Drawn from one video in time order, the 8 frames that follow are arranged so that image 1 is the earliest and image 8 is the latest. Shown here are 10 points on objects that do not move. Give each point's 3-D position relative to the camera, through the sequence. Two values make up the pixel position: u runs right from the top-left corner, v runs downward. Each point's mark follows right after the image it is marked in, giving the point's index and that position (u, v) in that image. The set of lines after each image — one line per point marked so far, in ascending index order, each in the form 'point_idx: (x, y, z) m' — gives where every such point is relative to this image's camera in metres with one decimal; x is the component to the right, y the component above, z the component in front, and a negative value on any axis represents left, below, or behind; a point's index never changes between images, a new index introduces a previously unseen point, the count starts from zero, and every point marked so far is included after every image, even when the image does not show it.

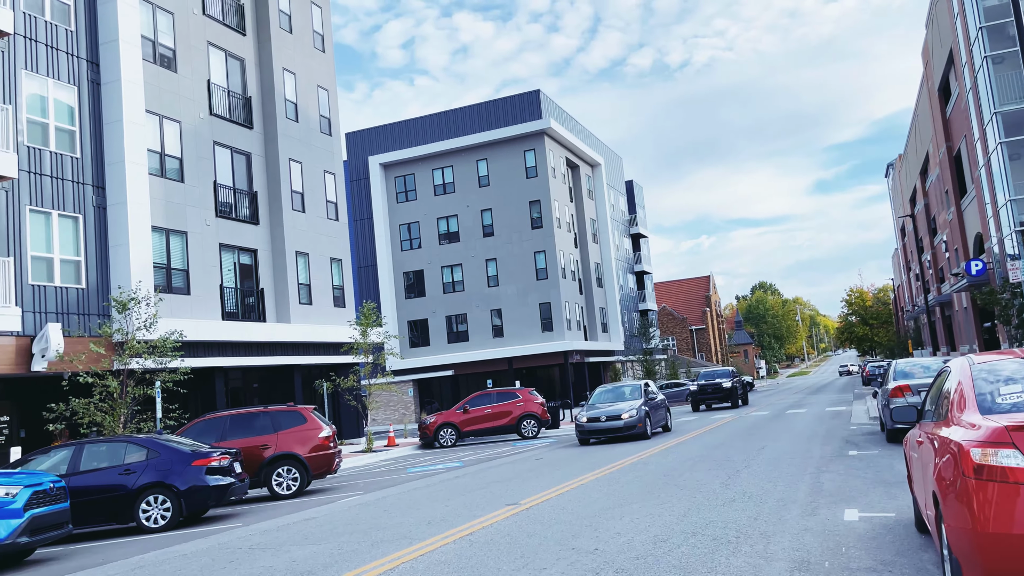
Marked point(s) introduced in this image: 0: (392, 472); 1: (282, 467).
0: (-2.9, -4.4, +19.3) m
1: (-4.3, -3.3, +15.1) m
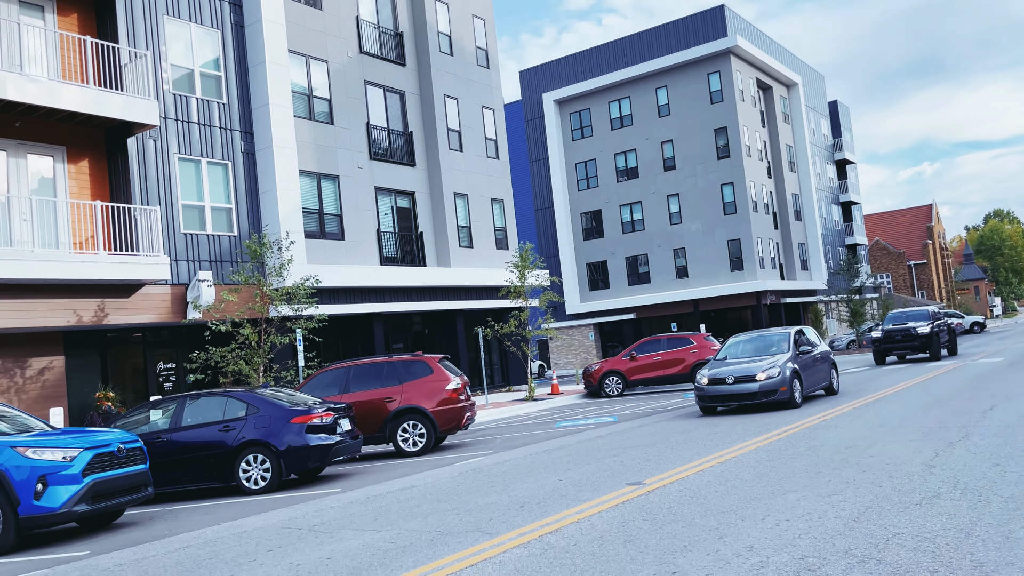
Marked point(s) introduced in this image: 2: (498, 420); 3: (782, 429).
0: (+0.6, -3.0, +17.7) m
1: (-1.8, -2.3, +13.9) m
2: (-0.3, -3.2, +19.7) m
3: (+3.7, -2.0, +11.4) m
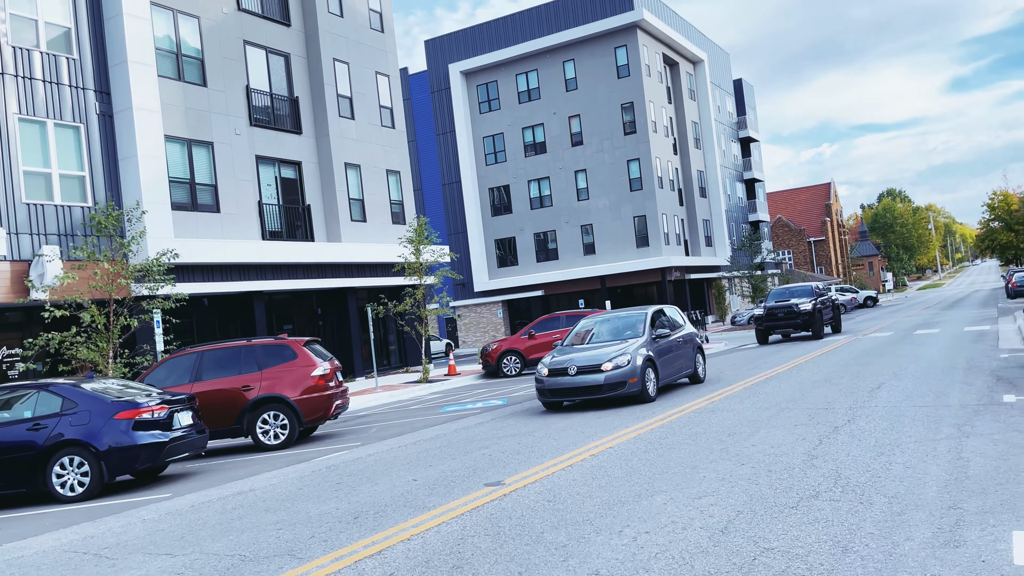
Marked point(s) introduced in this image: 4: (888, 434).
0: (-1.8, -2.5, +16.6) m
1: (-3.8, -1.9, +12.6) m
2: (-2.9, -2.7, +18.6) m
3: (+2.0, -1.7, +10.6) m
4: (+3.7, -1.4, +8.0) m
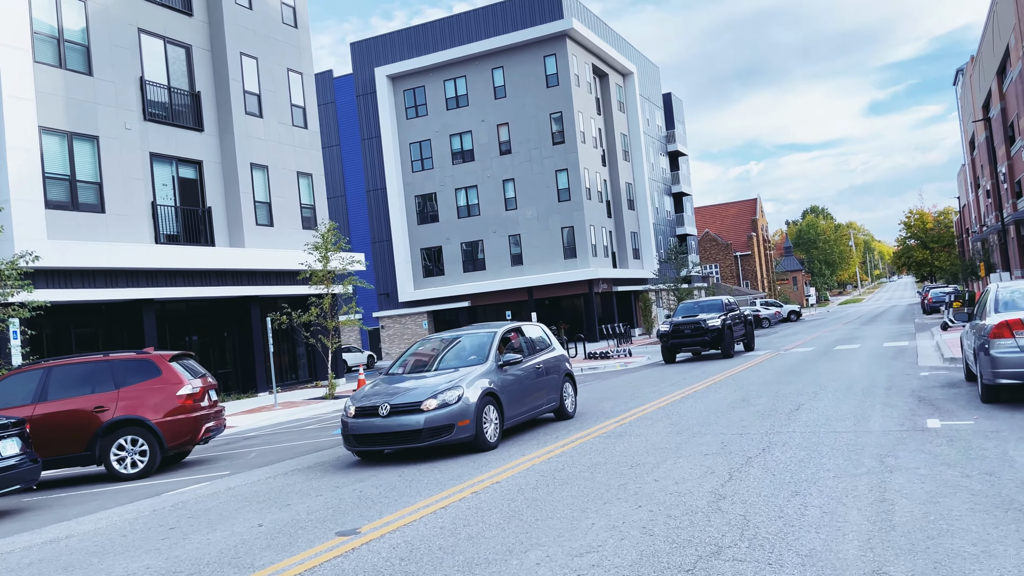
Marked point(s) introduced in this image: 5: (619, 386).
0: (-3.6, -2.7, +15.2) m
1: (-5.3, -2.0, +11.0) m
2: (-4.9, -2.9, +17.1) m
3: (+0.6, -1.8, +9.6) m
4: (+2.5, -1.6, +7.1) m
5: (+2.2, -2.1, +17.3) m
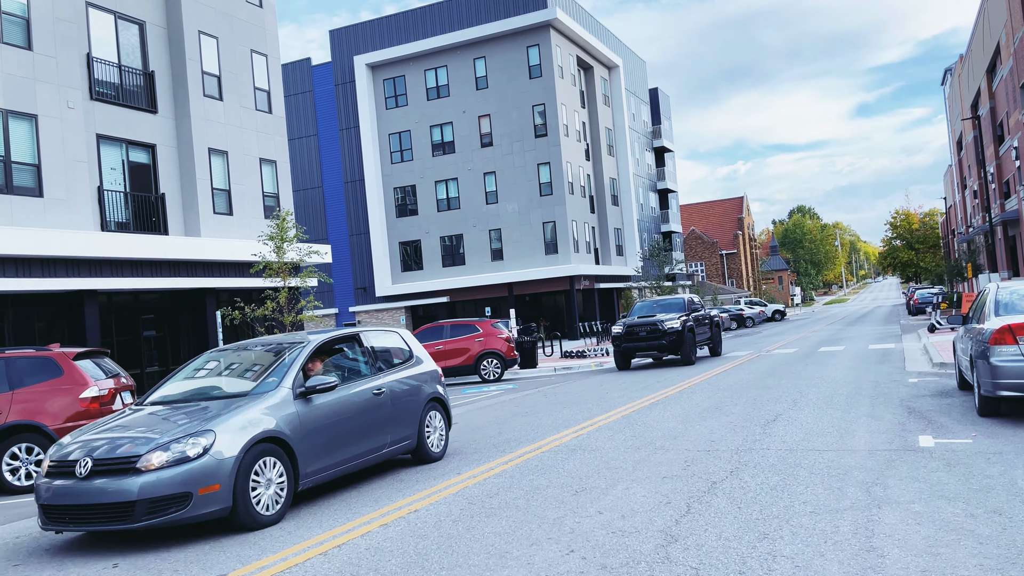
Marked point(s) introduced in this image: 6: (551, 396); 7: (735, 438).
0: (-4.4, -2.6, +14.0) m
1: (-5.9, -1.9, +9.8) m
2: (-5.7, -2.7, +15.9) m
3: (0.0, -1.7, +8.4) m
4: (+1.9, -1.5, +5.9) m
5: (+1.4, -2.0, +16.2) m
6: (+0.8, -2.1, +15.9) m
7: (+2.4, -1.6, +8.9) m
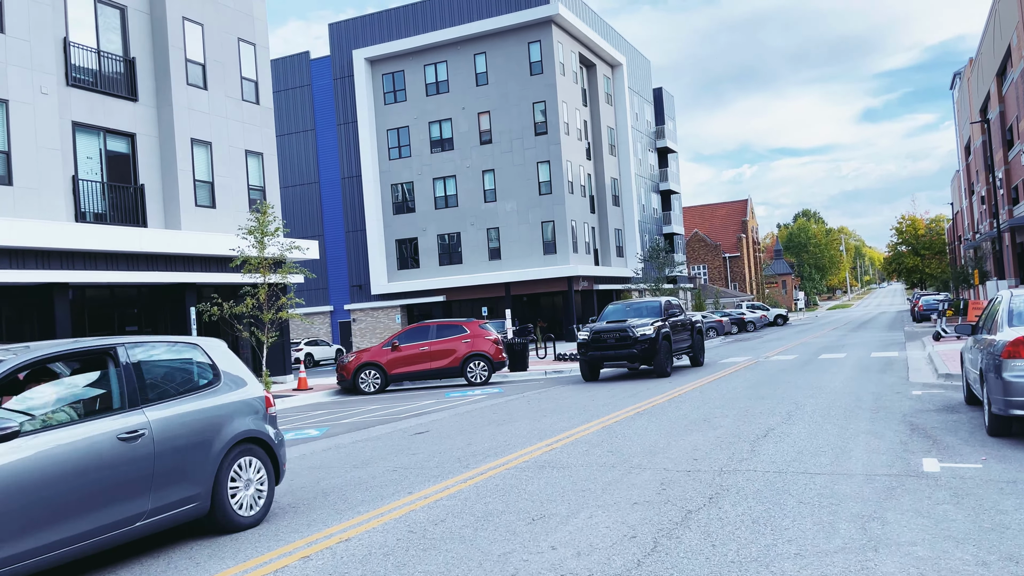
0: (-4.7, -2.5, +13.3) m
1: (-6.3, -1.8, +9.0) m
2: (-6.0, -2.6, +15.1) m
3: (-0.4, -1.7, +7.7) m
4: (+1.5, -1.6, +5.1) m
5: (+1.1, -2.0, +15.4) m
6: (+0.4, -2.1, +15.1) m
7: (+2.1, -1.7, +8.1) m
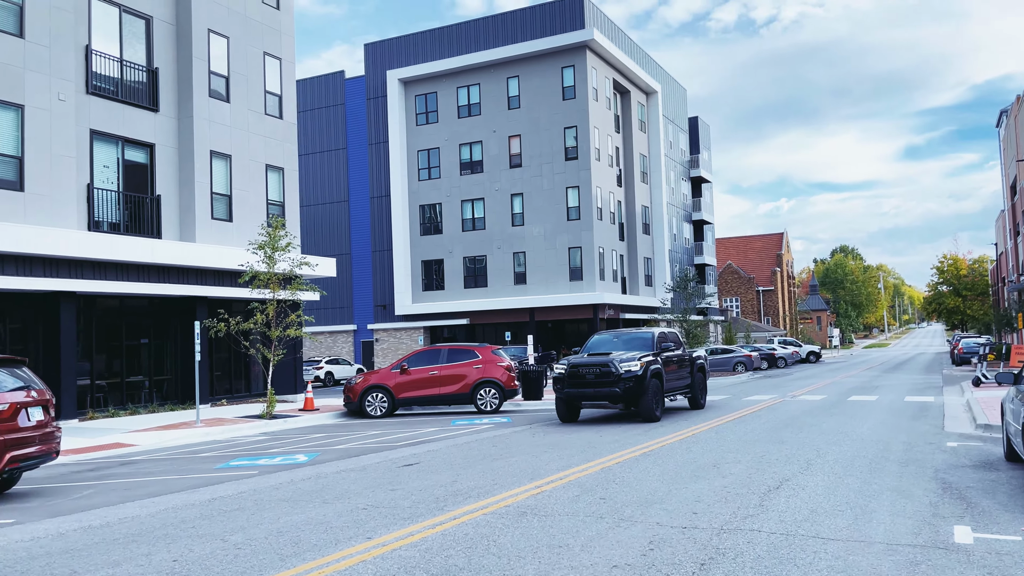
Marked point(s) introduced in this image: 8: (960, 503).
0: (-4.7, -2.7, +12.6) m
1: (-6.4, -1.8, +8.5) m
2: (-6.0, -2.8, +14.5) m
3: (-0.6, -1.9, +6.9) m
4: (+1.2, -1.8, +4.3) m
5: (+1.2, -2.5, +14.5) m
6: (+0.5, -2.6, +14.3) m
7: (+1.9, -2.0, +7.2) m
8: (+4.1, -2.0, +7.5) m
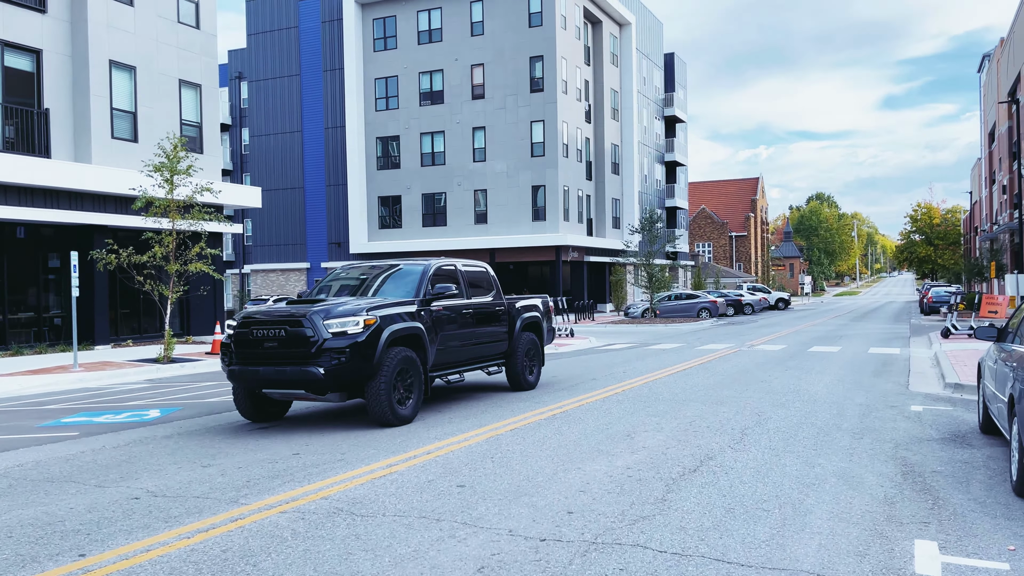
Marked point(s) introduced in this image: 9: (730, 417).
0: (-6.1, -1.7, +10.6) m
1: (-7.7, -1.1, +6.4) m
2: (-7.4, -1.7, +12.5) m
3: (-1.8, -1.4, +5.0) m
4: (+0.1, -1.4, +2.4) m
5: (-0.2, -1.5, +12.7) m
6: (-0.9, -1.5, +12.5) m
7: (+0.7, -1.4, +5.4) m
8: (+2.9, -1.5, +5.7) m
9: (+2.4, -1.4, +9.2) m
